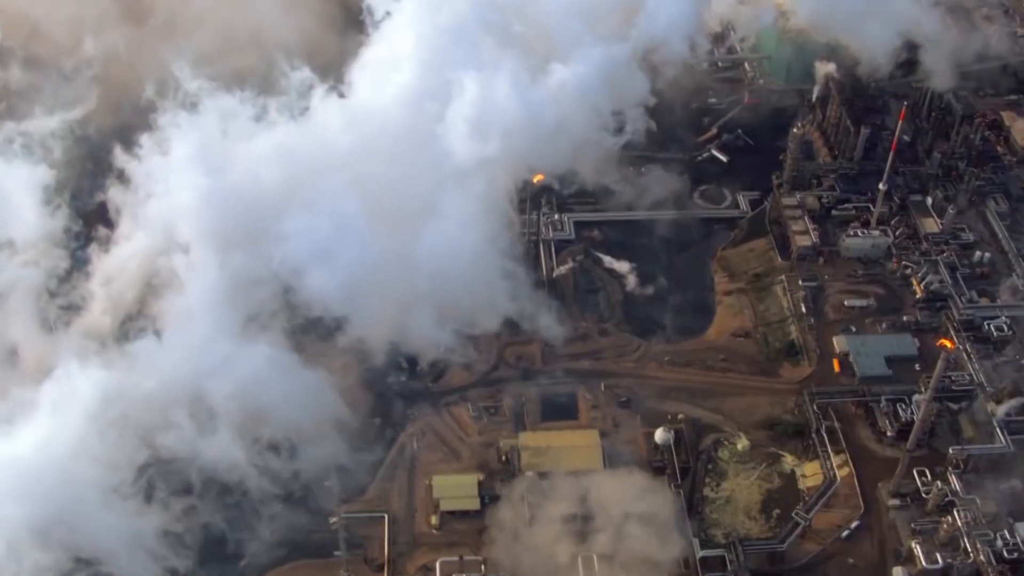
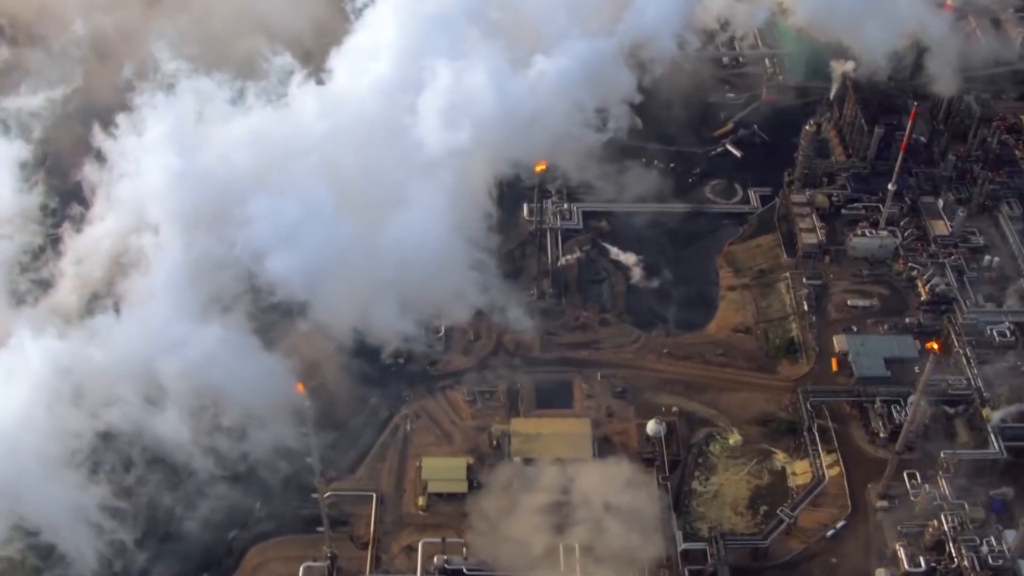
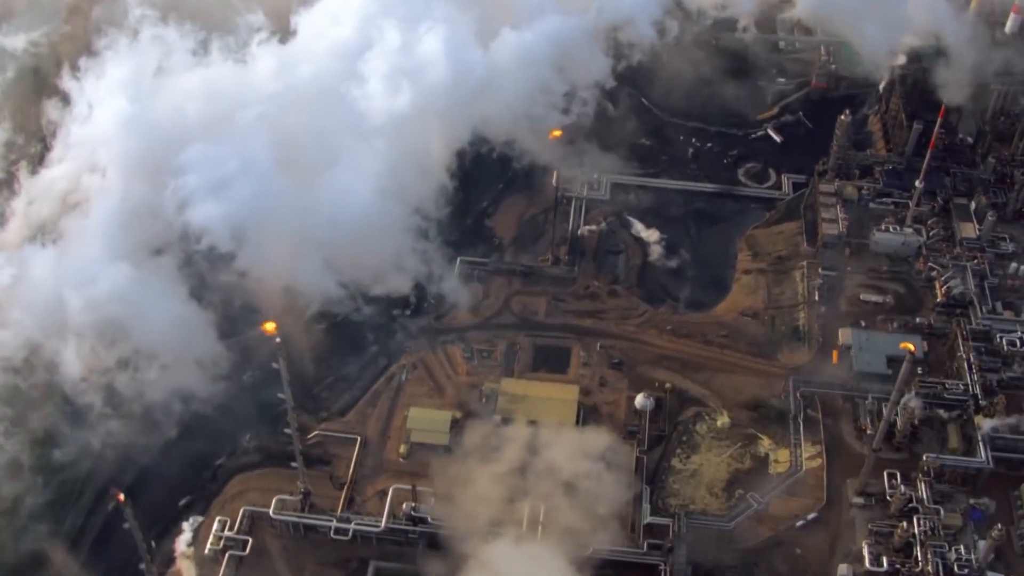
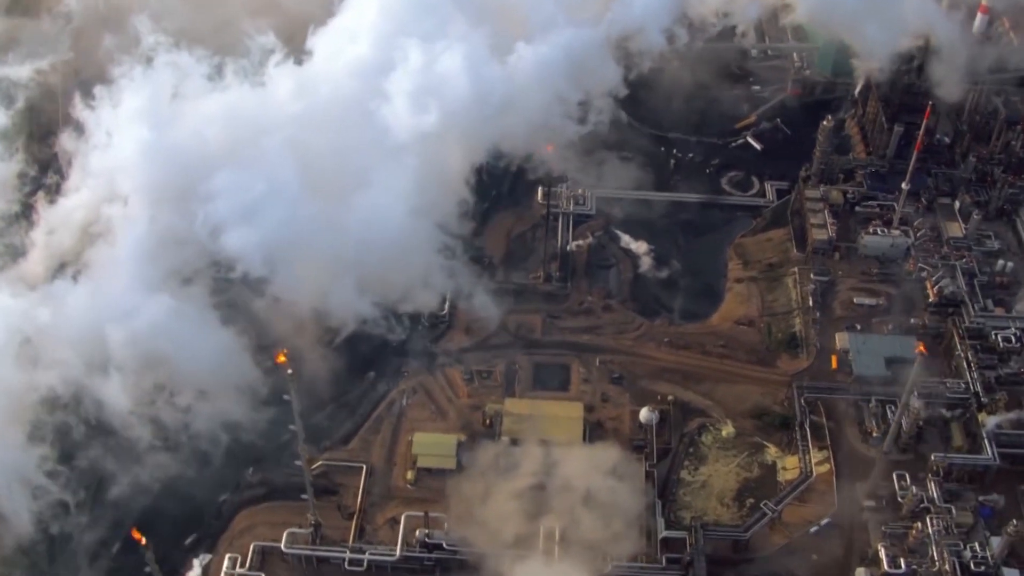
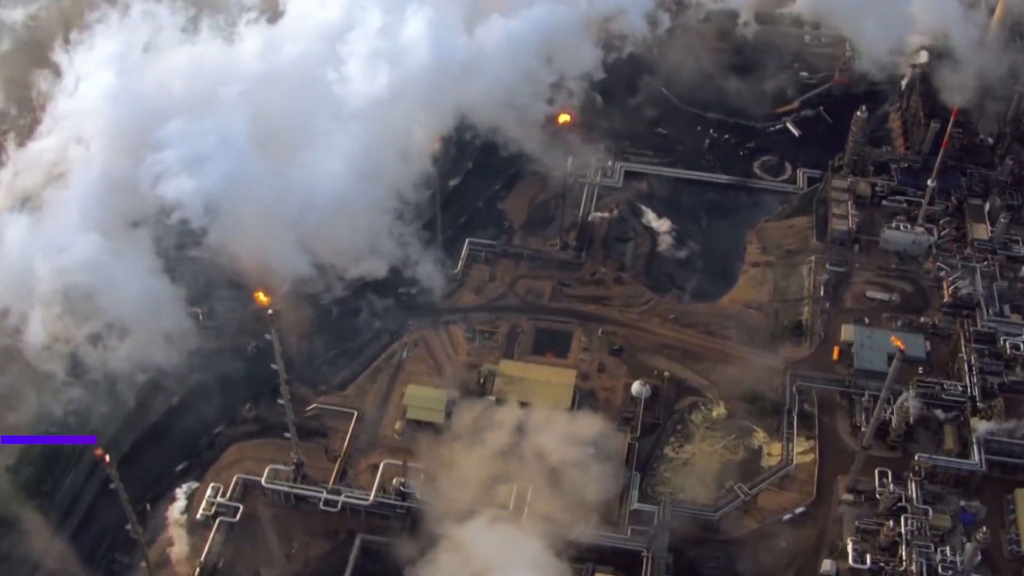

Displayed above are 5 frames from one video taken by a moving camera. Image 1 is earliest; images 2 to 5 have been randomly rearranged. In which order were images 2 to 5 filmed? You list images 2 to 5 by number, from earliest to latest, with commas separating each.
2, 4, 3, 5
